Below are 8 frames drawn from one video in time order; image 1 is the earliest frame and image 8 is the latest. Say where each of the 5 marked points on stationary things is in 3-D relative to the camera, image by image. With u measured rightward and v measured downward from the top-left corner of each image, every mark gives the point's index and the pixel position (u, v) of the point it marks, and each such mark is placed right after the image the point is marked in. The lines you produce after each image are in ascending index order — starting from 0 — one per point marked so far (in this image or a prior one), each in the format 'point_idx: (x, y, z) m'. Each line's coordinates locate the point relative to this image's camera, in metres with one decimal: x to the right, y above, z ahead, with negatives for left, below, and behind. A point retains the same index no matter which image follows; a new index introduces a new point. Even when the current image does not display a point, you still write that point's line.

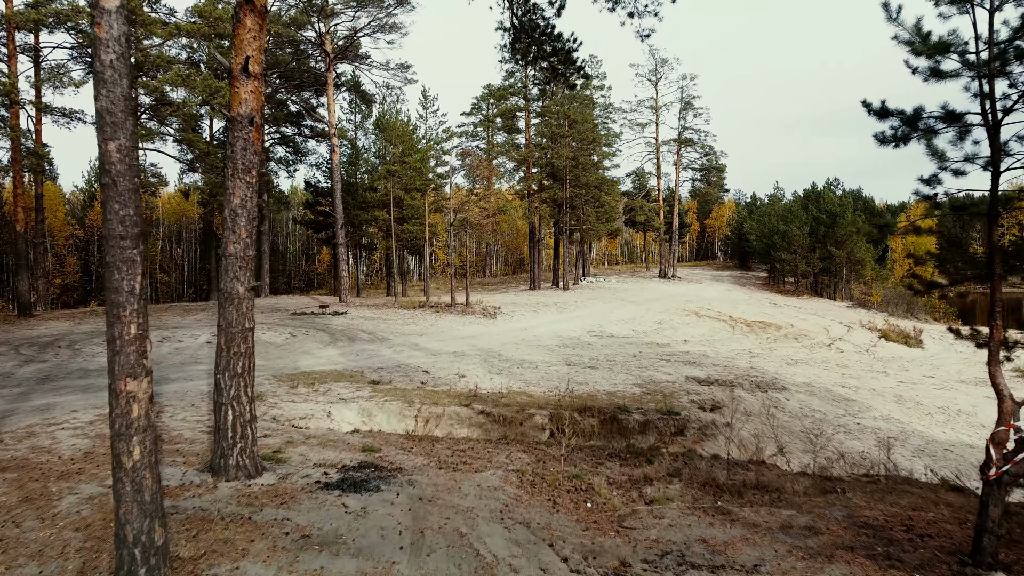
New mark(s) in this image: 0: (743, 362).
0: (+3.8, -1.2, +13.9) m
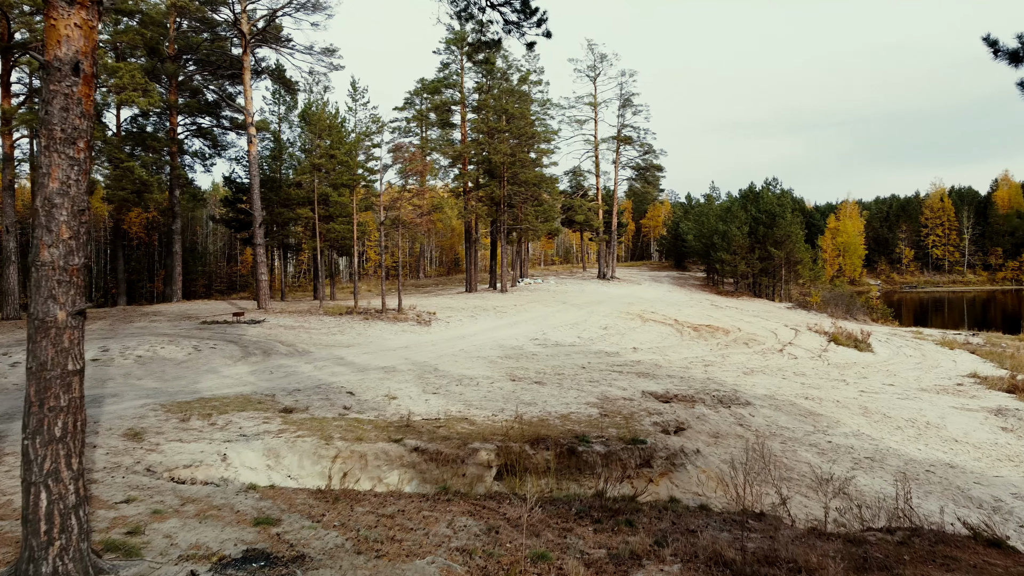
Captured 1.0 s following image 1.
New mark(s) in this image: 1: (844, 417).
0: (+2.8, -1.3, +12.9) m
1: (+4.5, -1.7, +11.2) m
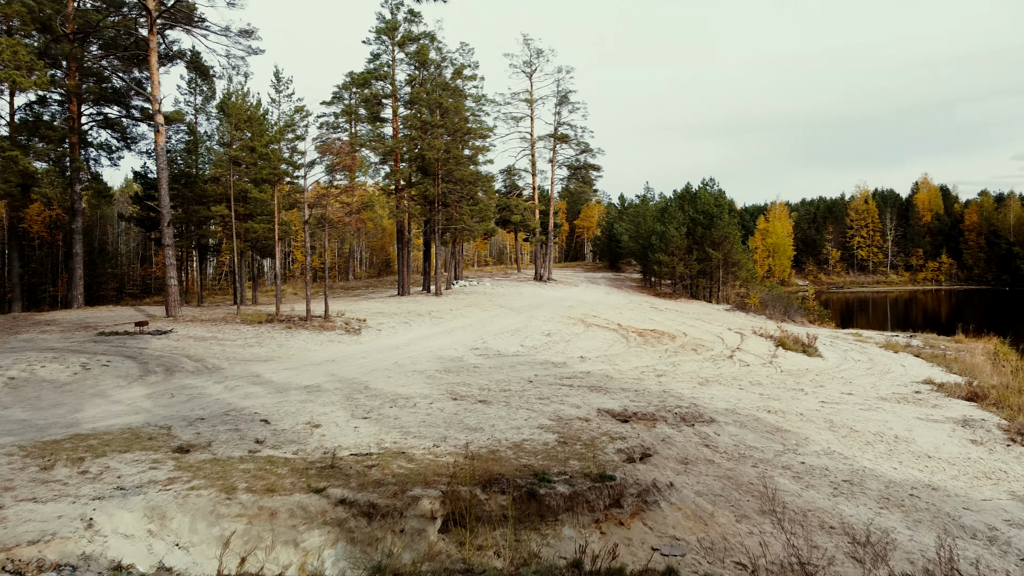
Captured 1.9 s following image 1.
0: (+2.0, -1.4, +11.9) m
1: (+3.7, -1.8, +10.4) m
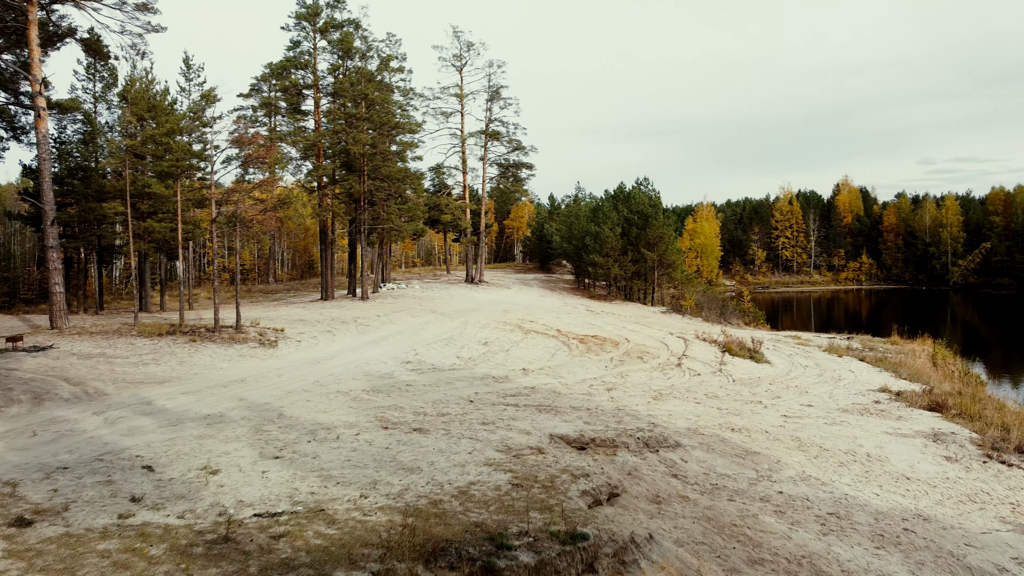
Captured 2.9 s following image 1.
0: (+1.2, -1.5, +10.8) m
1: (+3.1, -1.9, +9.4) m
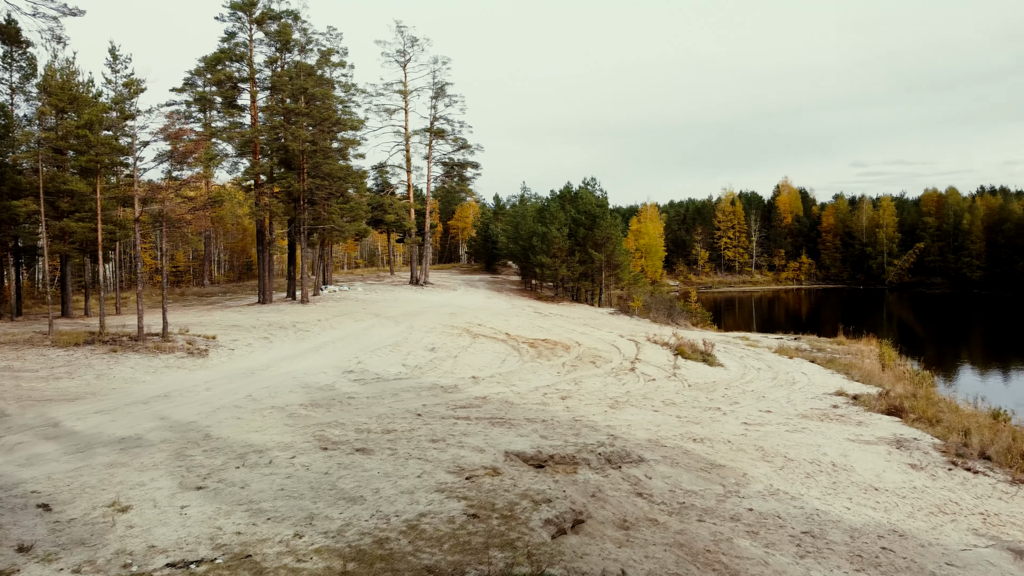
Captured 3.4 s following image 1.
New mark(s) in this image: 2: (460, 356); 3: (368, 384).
0: (+0.6, -1.5, +10.2) m
1: (+2.5, -1.9, +9.0) m
2: (-0.9, -1.1, +13.8) m
3: (-1.8, -1.2, +10.5) m
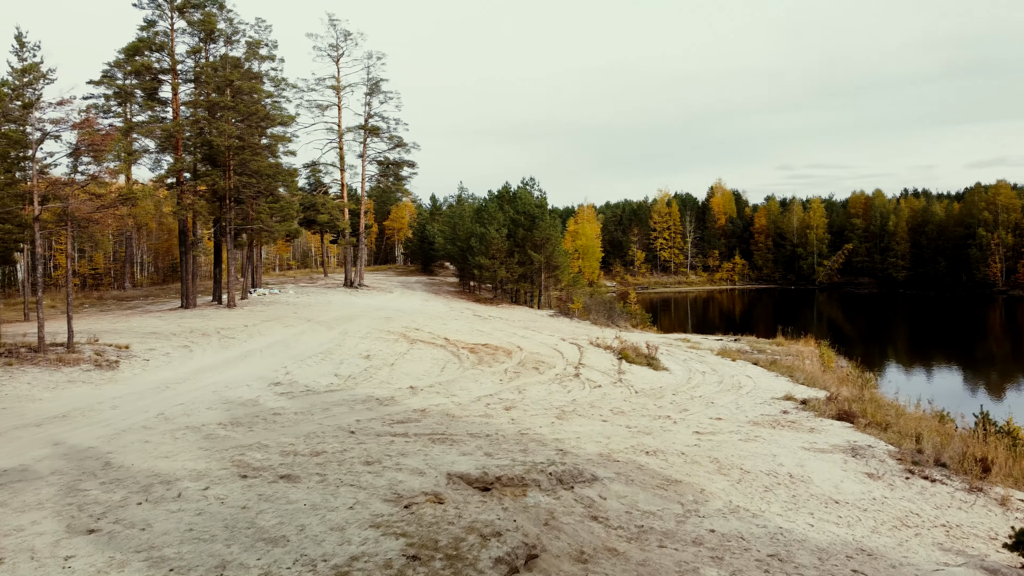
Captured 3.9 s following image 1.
0: (-0.1, -1.6, +9.6) m
1: (+2.0, -1.9, +8.5) m
2: (-1.8, -1.2, +13.1) m
3: (-2.5, -1.3, +9.7) m
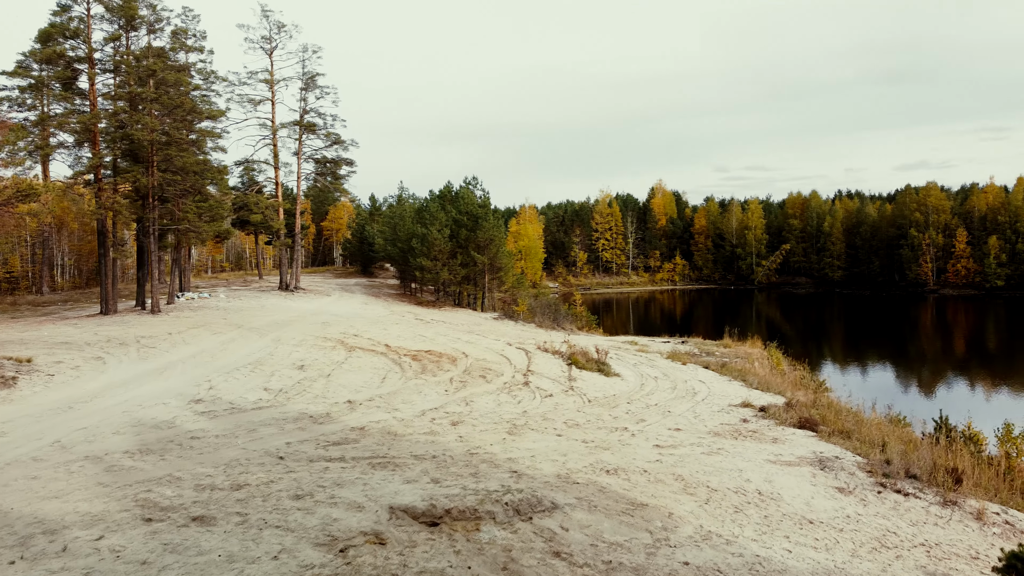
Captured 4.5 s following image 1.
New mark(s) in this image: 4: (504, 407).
0: (-0.6, -1.6, +8.7) m
1: (+1.5, -2.0, +7.8) m
2: (-2.6, -1.2, +12.1) m
3: (-3.0, -1.3, +8.7) m
4: (-0.1, -1.6, +11.4) m
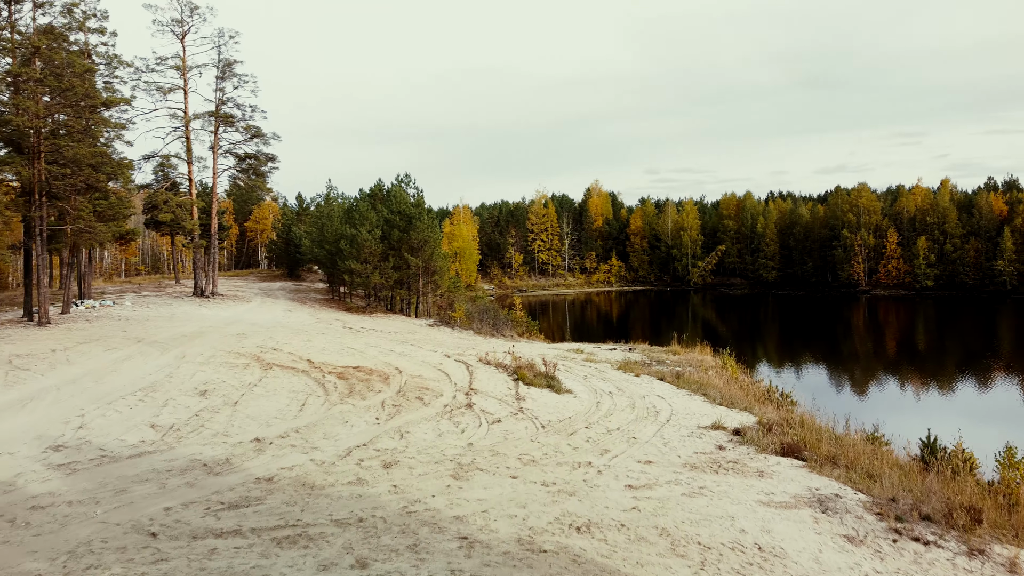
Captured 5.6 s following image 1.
0: (-1.1, -1.7, +7.0) m
1: (+1.1, -2.1, +6.2) m
2: (-3.3, -1.4, +10.2) m
3: (-3.5, -1.5, +6.7) m
4: (-0.8, -1.7, +9.7) m
